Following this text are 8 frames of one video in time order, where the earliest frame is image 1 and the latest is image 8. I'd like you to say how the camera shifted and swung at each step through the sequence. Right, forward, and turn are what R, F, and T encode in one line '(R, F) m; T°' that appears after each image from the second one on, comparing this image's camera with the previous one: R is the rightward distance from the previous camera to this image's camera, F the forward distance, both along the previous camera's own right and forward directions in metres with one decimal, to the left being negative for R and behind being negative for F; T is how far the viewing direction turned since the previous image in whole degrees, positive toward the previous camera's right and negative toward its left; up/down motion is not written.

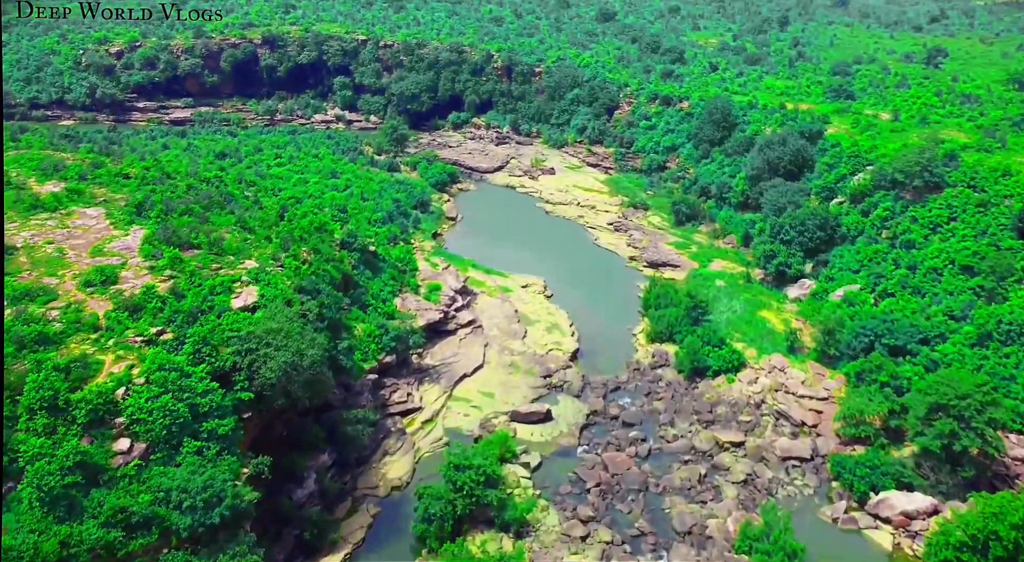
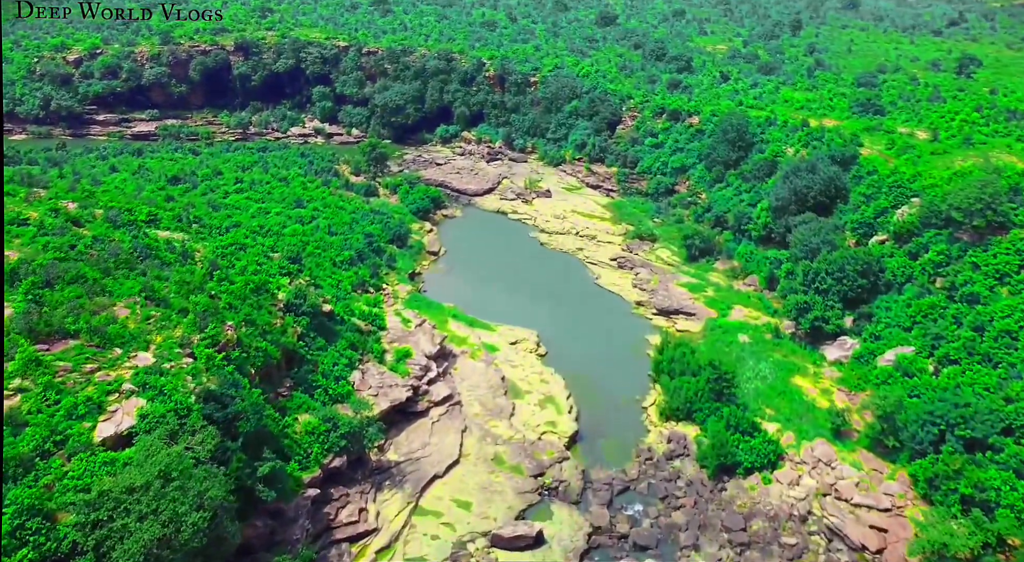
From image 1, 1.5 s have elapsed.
(+0.5, +5.0) m; 0°
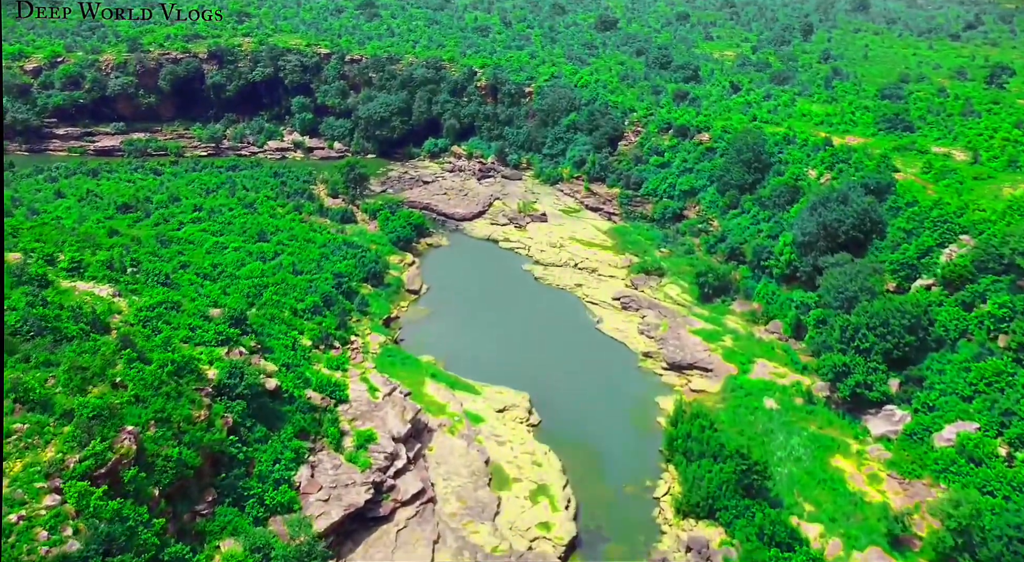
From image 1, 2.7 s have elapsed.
(+0.4, +4.2) m; 0°
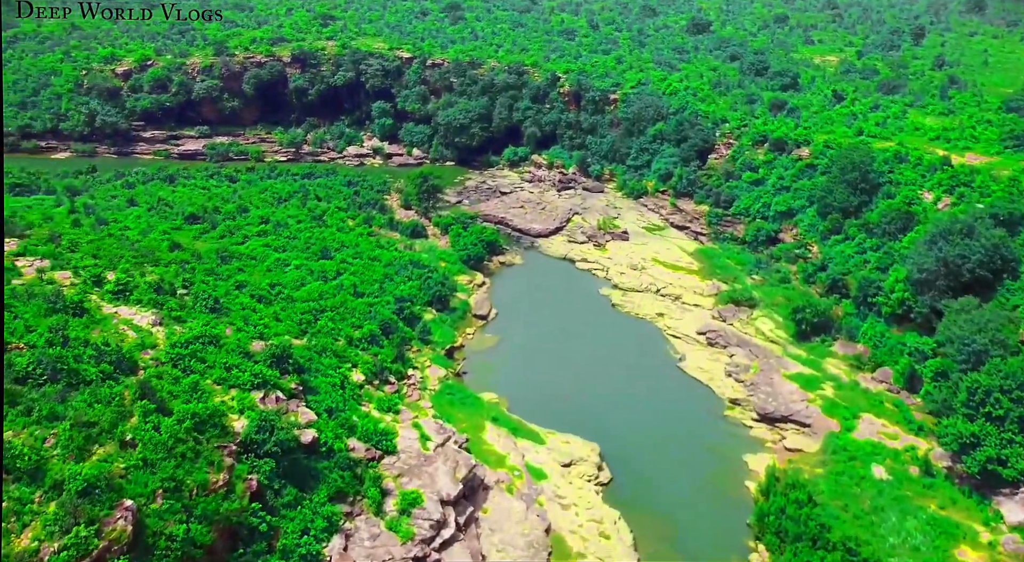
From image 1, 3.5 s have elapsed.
(+0.1, +2.3) m; -6°
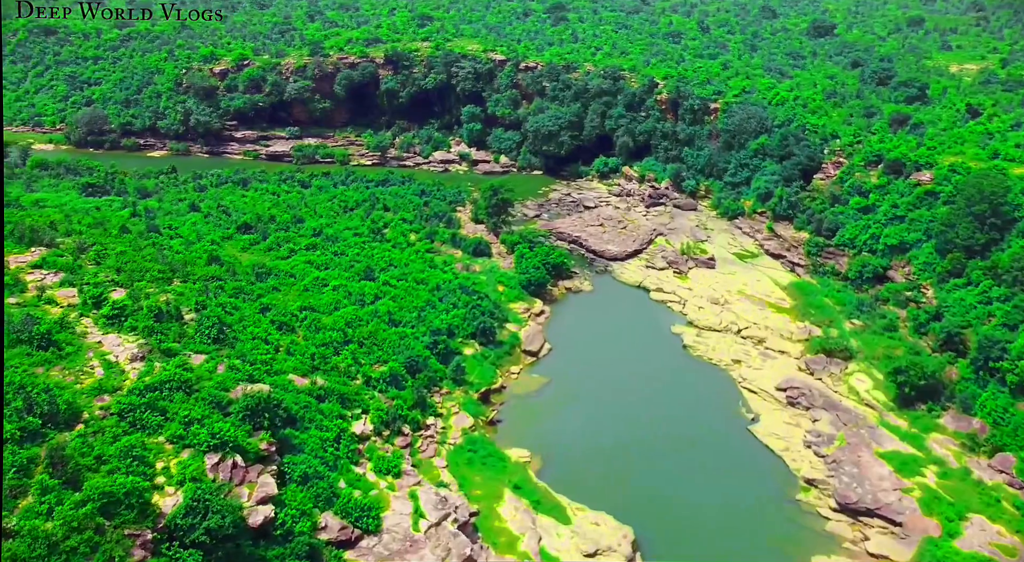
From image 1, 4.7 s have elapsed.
(+1.7, +3.1) m; -8°
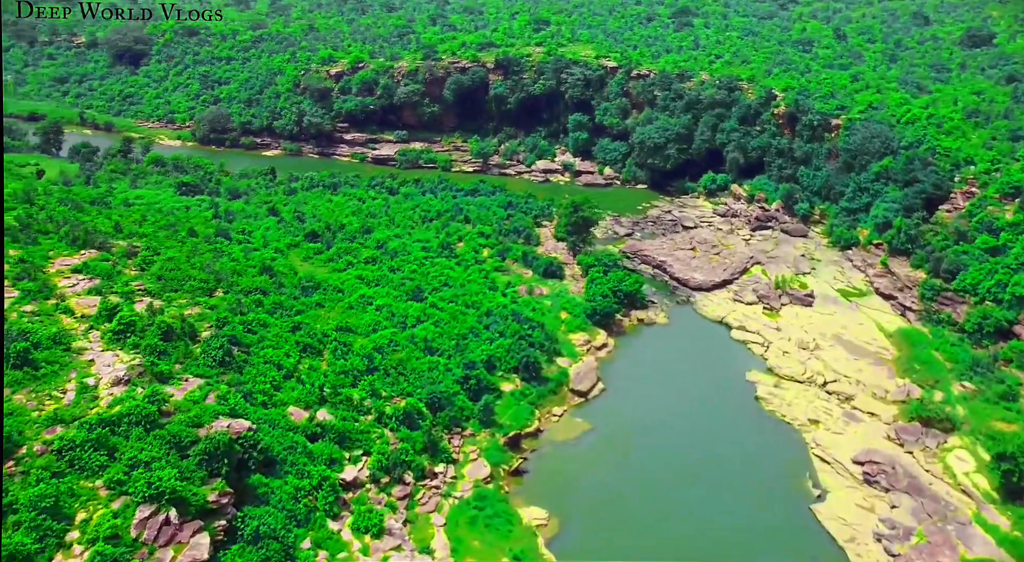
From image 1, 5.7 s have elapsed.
(+2.3, +2.4) m; -9°
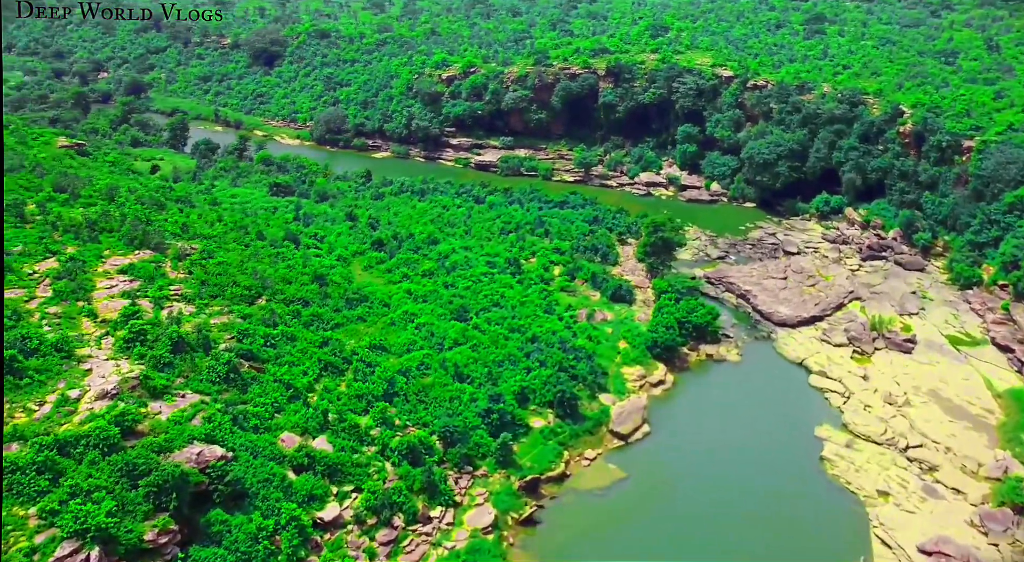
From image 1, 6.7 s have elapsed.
(+2.4, +1.9) m; -9°
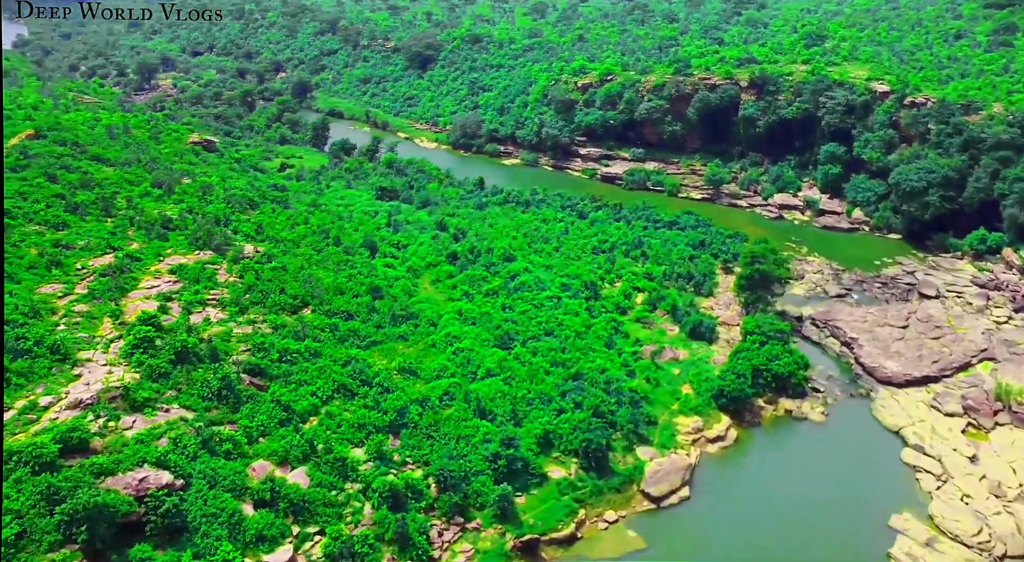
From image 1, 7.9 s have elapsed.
(+3.2, +2.2) m; -11°
